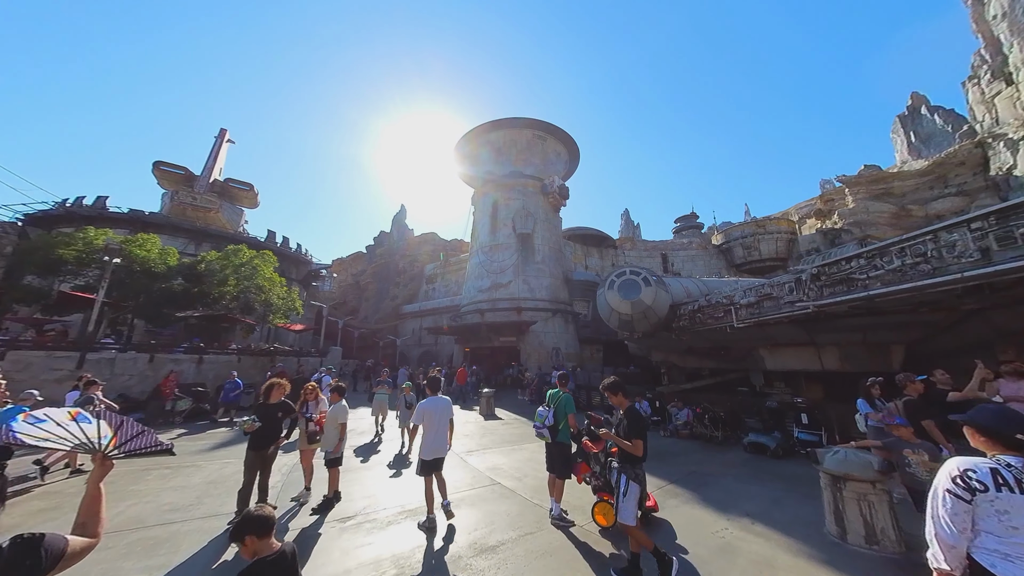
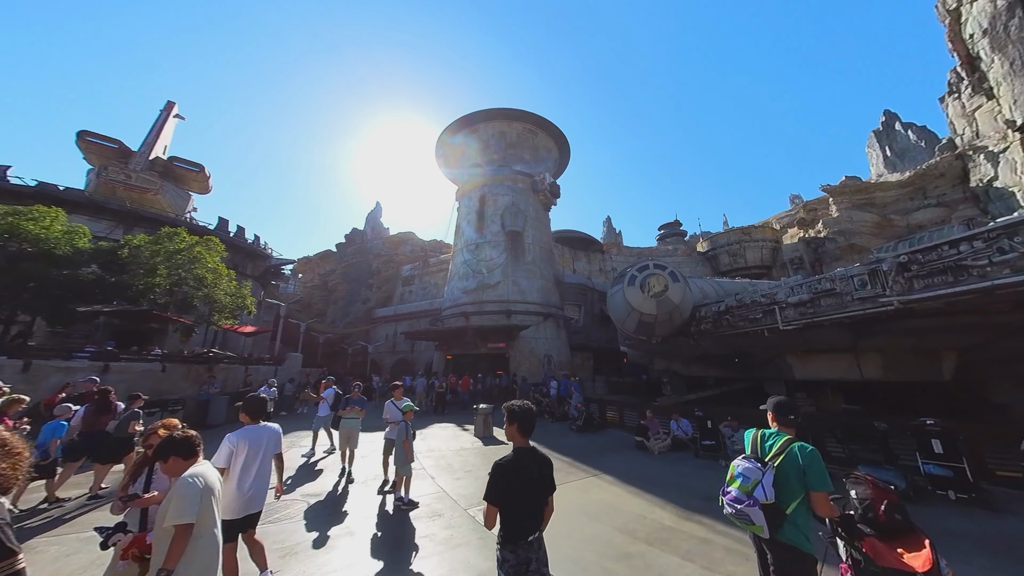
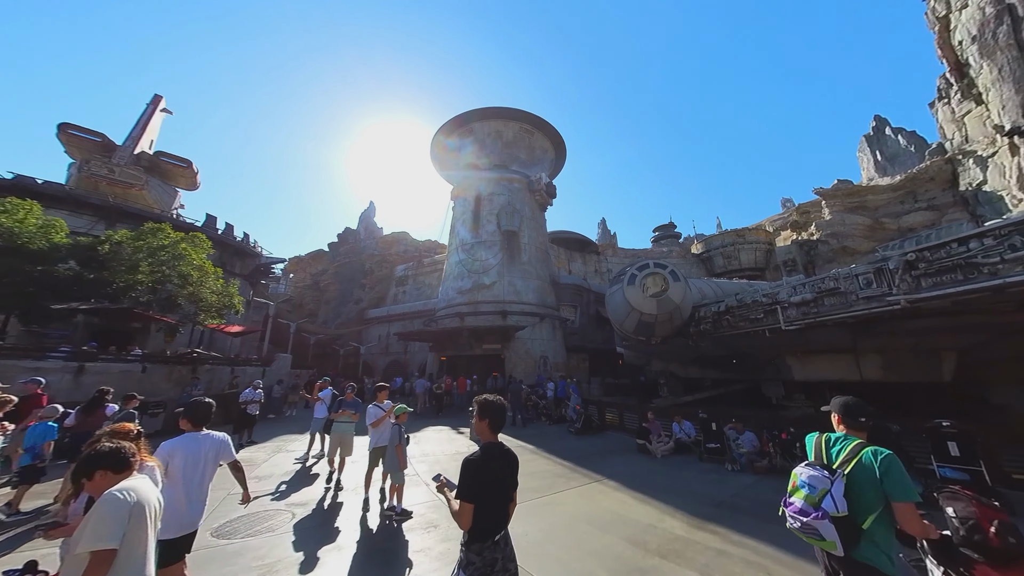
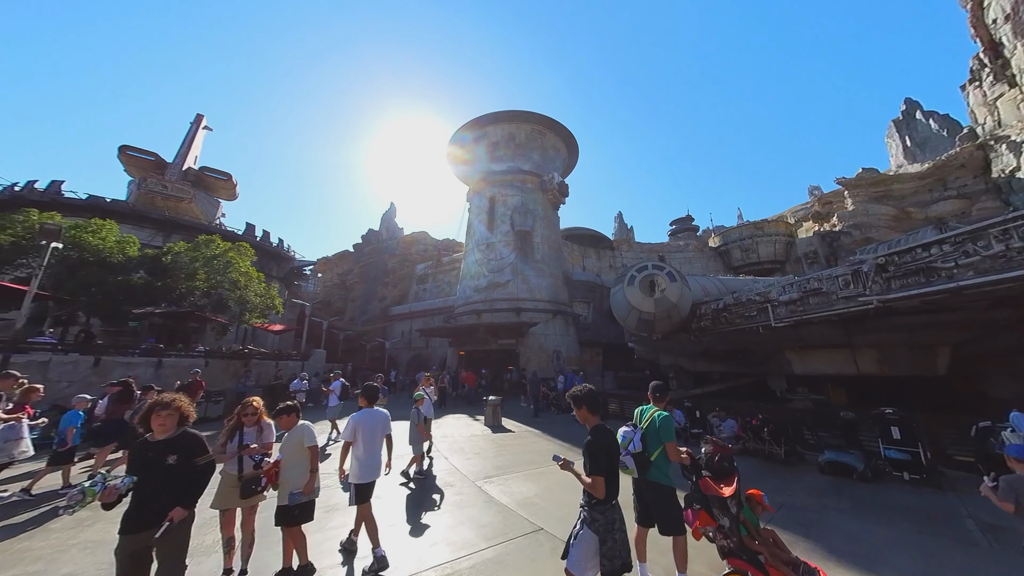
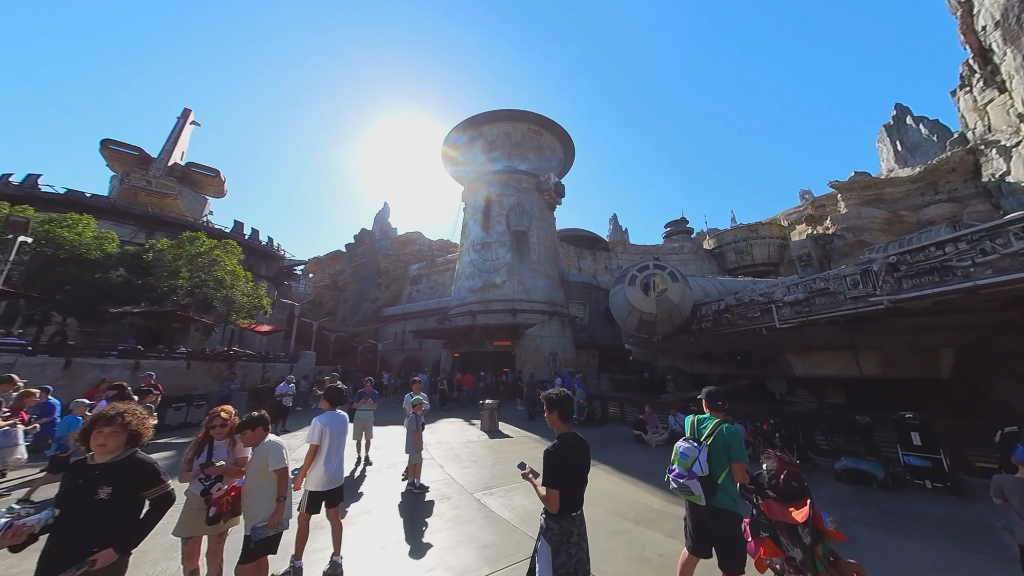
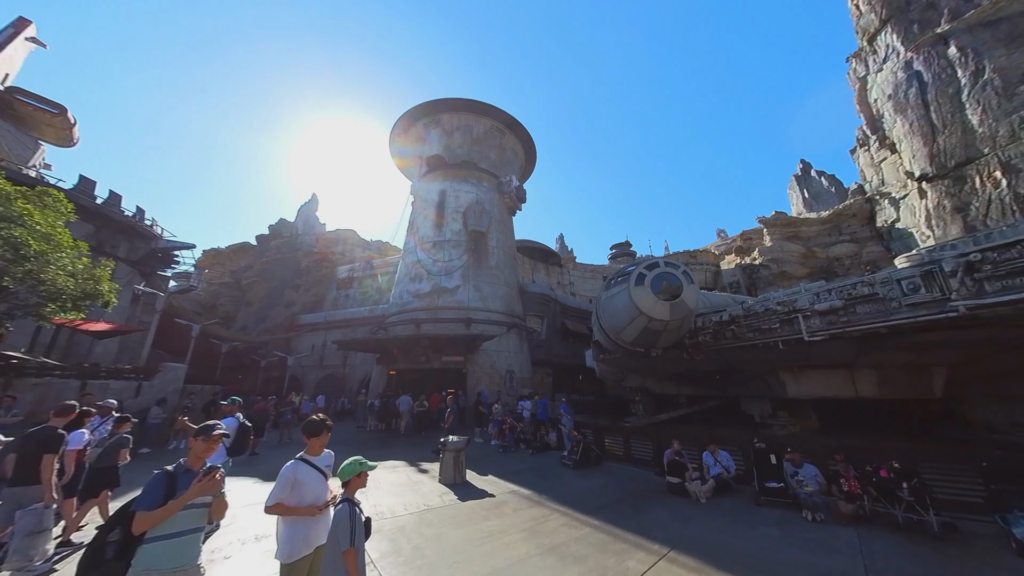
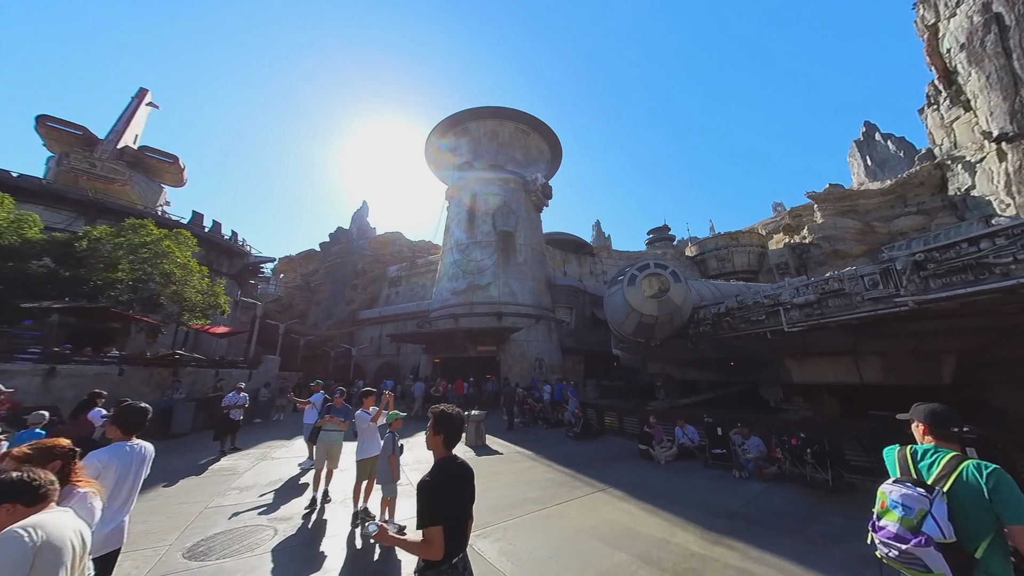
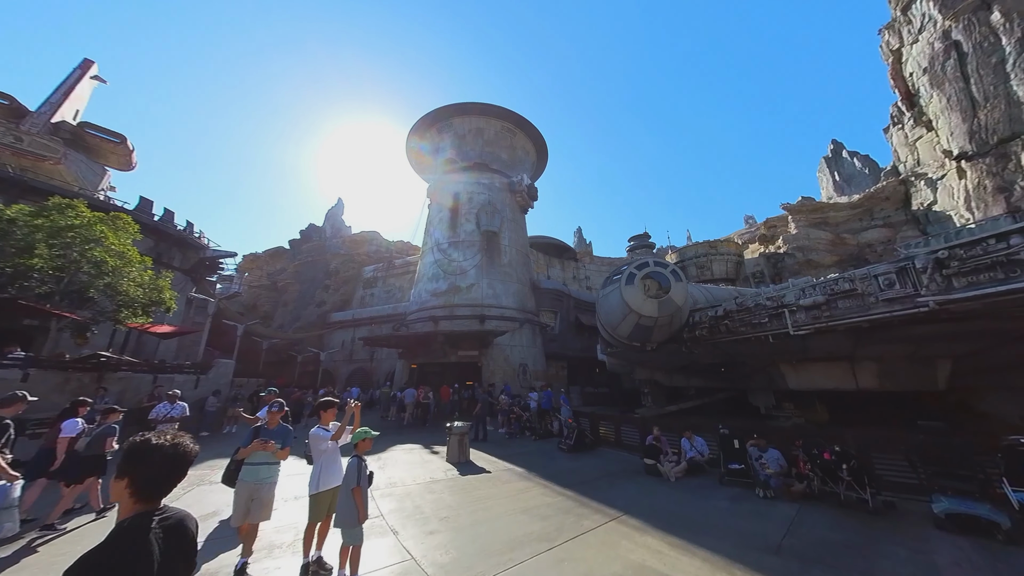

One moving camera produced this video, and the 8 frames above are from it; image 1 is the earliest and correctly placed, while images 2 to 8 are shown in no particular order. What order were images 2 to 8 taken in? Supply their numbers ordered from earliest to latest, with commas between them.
4, 5, 2, 3, 7, 8, 6
